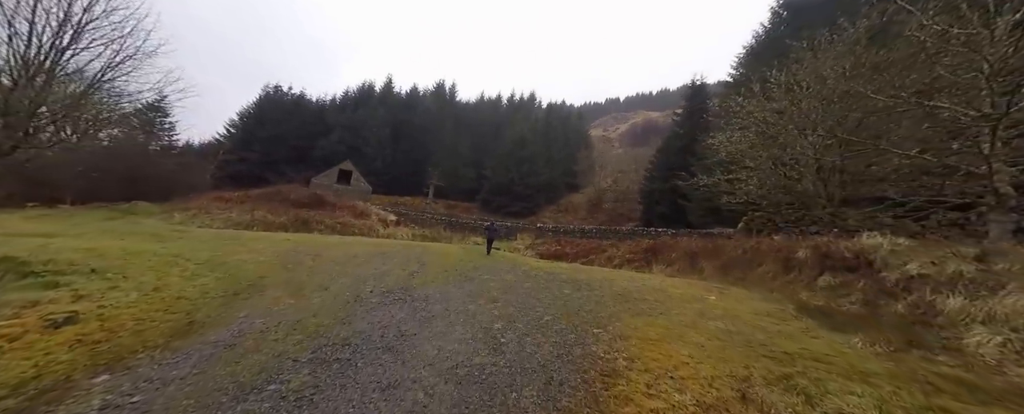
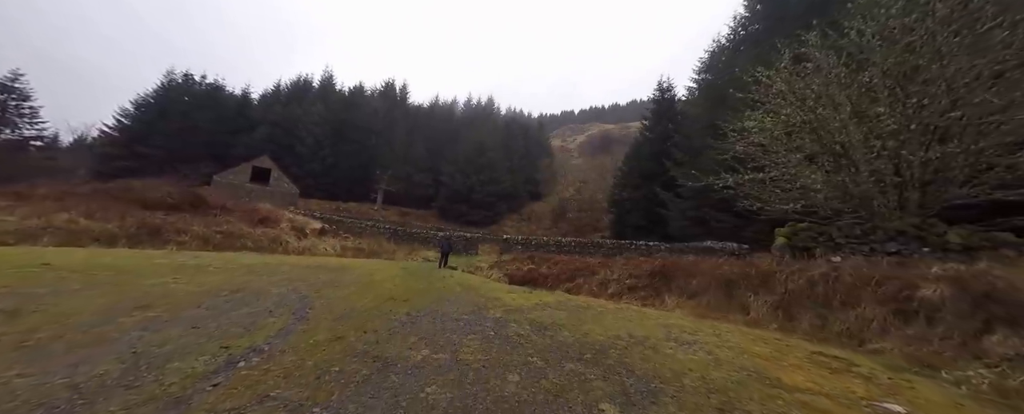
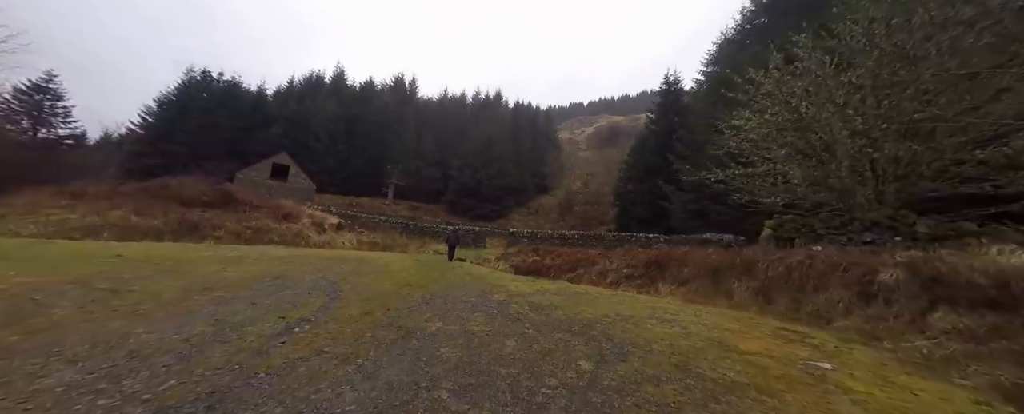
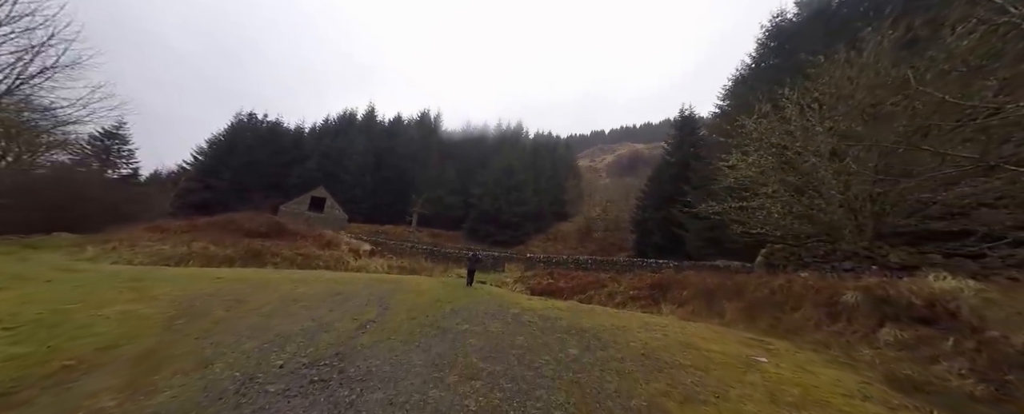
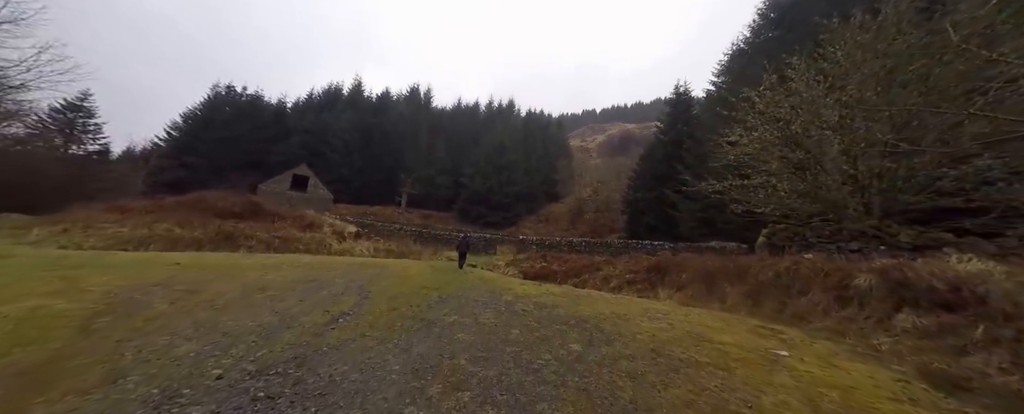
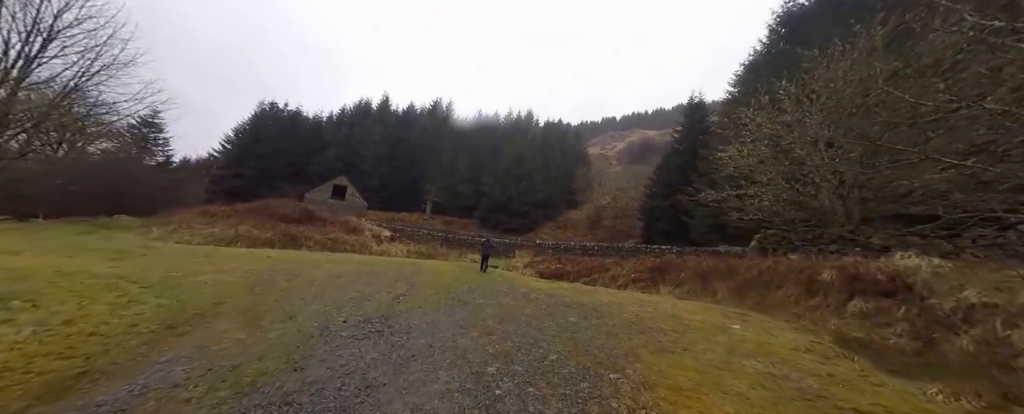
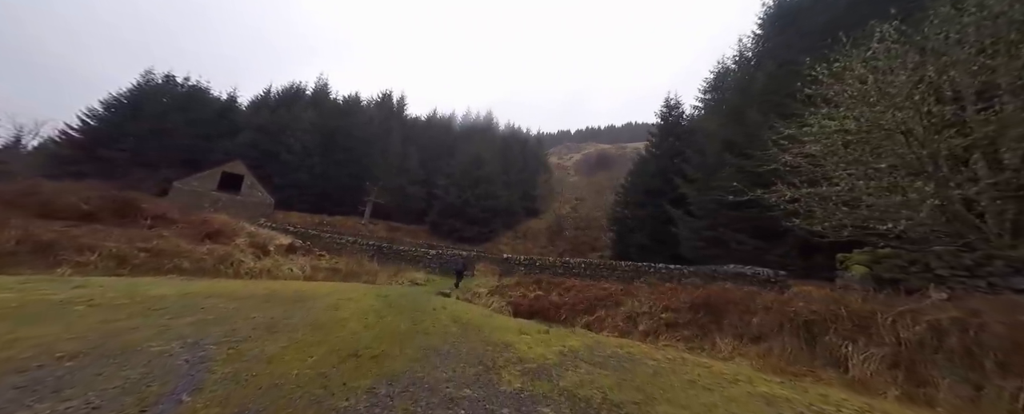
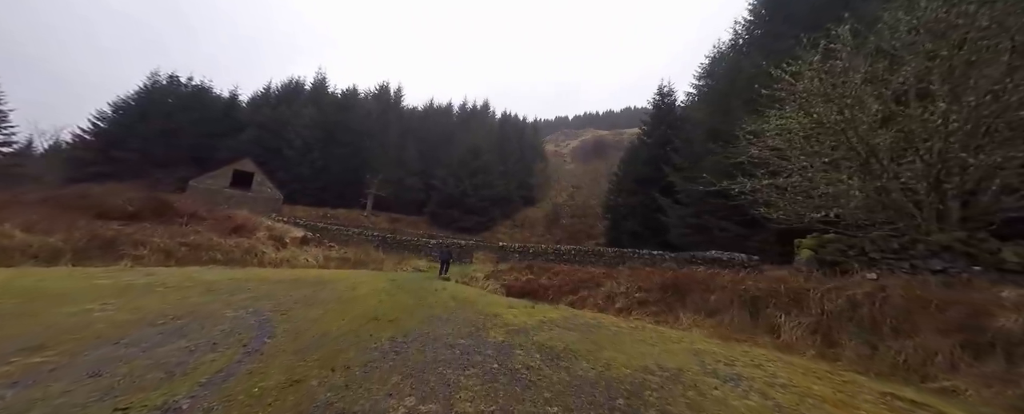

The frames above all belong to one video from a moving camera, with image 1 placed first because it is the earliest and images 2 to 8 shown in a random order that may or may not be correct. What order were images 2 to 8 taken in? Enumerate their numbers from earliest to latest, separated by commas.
6, 4, 5, 3, 2, 8, 7
